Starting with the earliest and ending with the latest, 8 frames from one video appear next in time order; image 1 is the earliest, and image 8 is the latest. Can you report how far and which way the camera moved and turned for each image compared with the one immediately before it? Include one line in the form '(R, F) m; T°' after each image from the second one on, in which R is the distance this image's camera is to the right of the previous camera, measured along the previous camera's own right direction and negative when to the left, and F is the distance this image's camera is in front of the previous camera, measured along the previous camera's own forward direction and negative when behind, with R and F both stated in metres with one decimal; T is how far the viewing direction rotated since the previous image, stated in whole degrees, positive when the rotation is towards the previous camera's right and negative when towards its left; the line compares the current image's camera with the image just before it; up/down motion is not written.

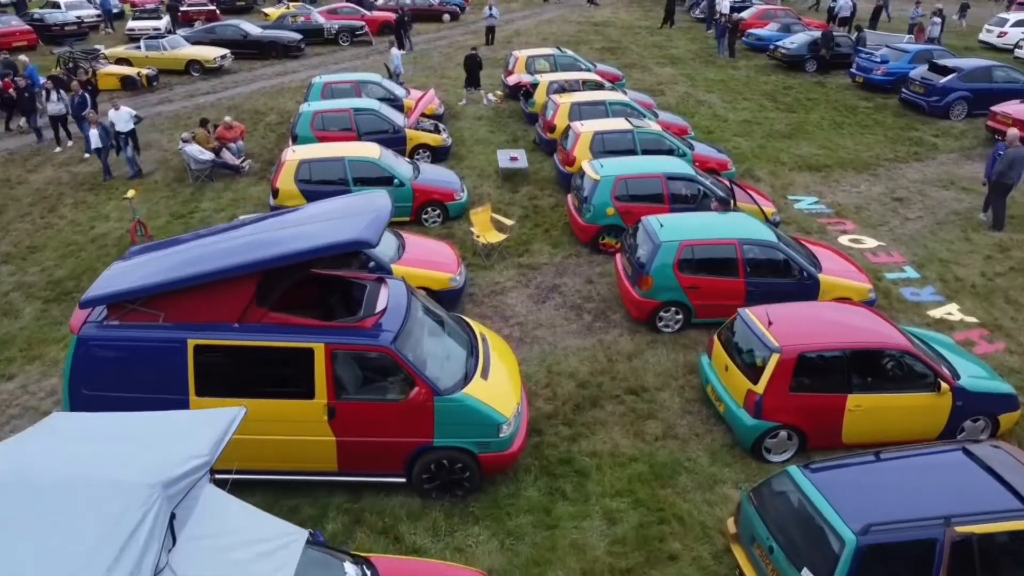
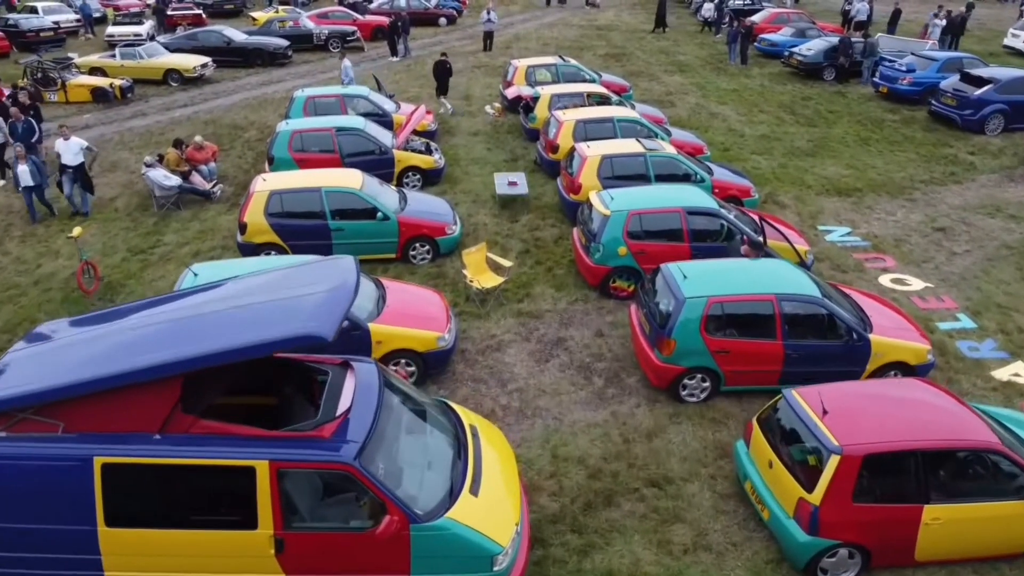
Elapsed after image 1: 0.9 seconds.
(0.0, +1.6) m; 0°
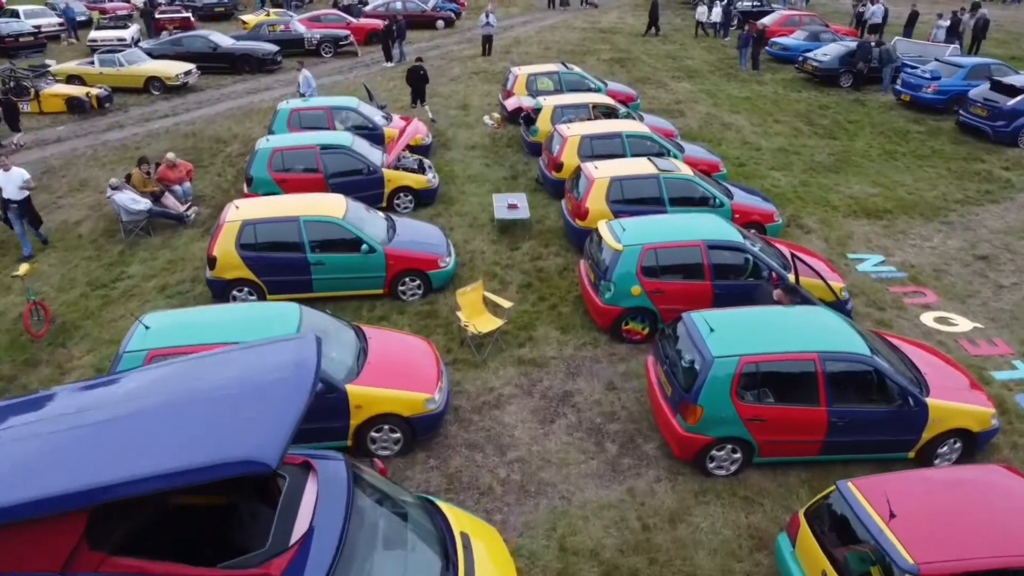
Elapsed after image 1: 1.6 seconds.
(0.0, +1.2) m; 0°
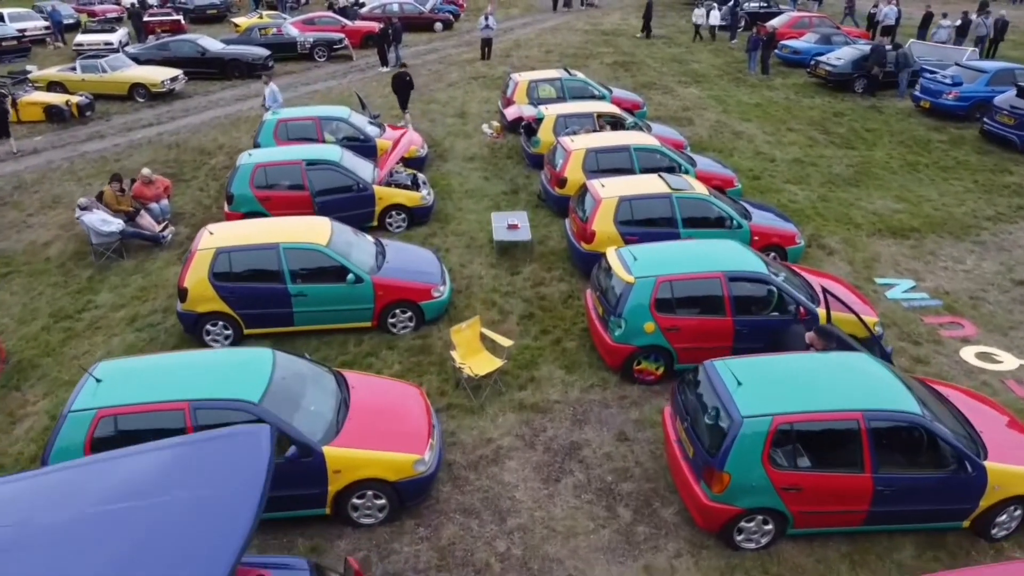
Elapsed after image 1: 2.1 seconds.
(0.0, +1.0) m; 0°
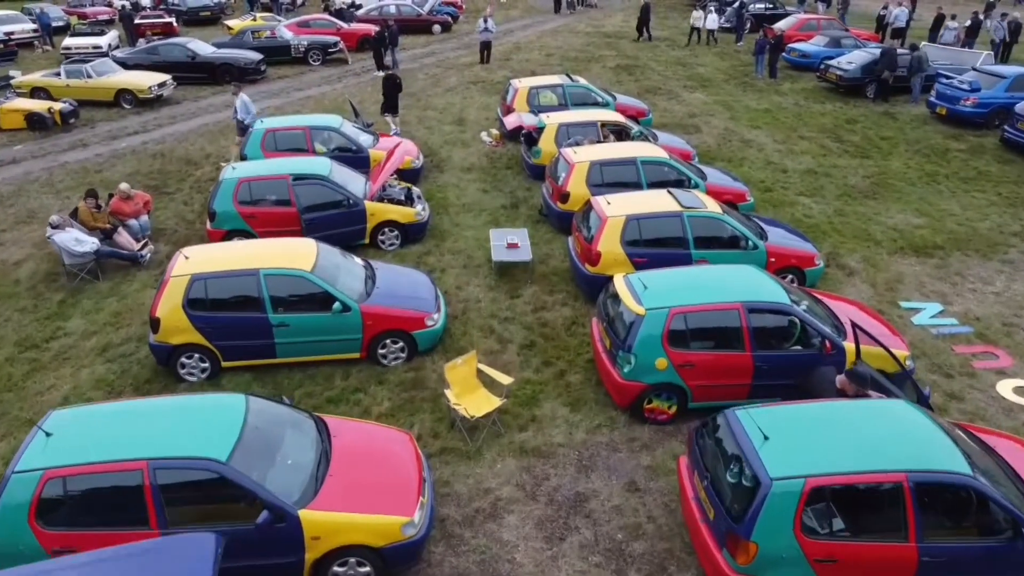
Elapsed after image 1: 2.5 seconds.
(0.0, +0.7) m; 0°
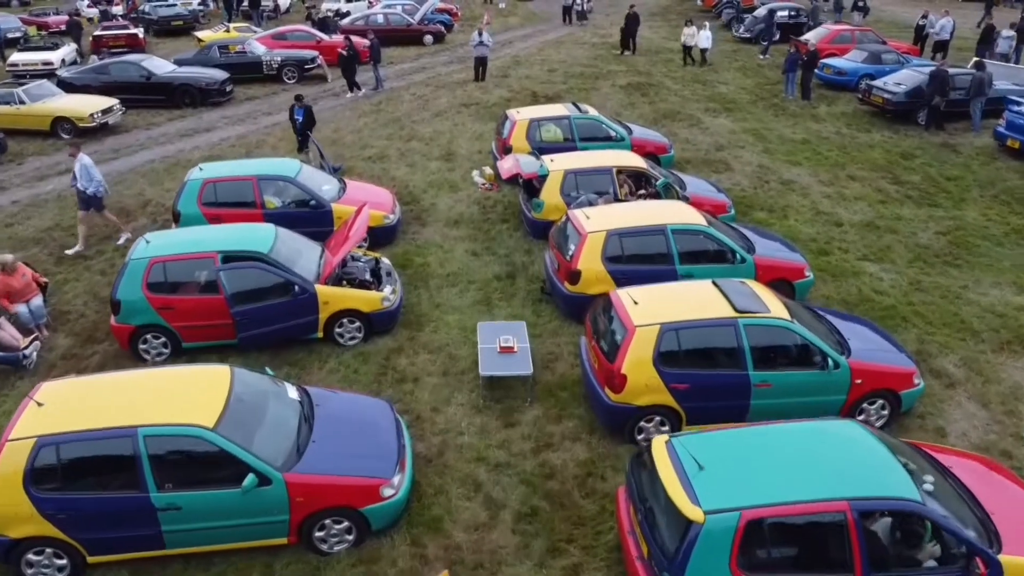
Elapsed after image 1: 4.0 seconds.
(+0.1, +2.8) m; 0°
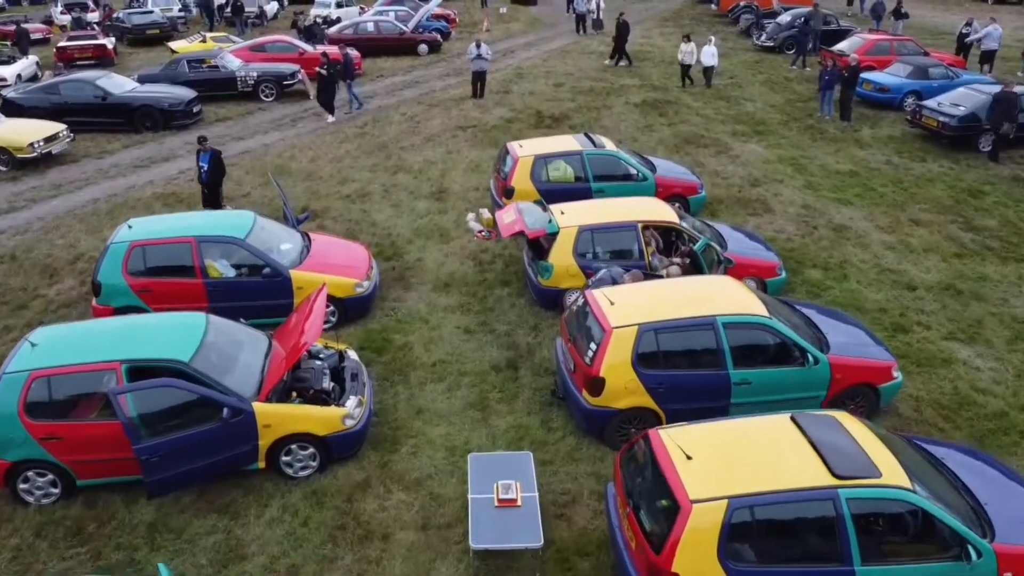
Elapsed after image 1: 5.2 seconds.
(0.0, +2.4) m; 0°
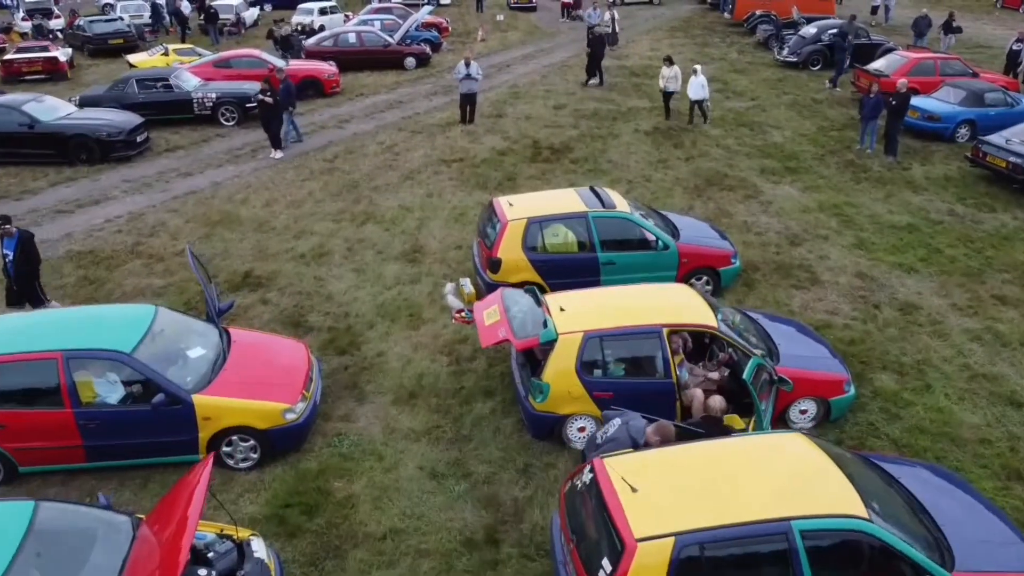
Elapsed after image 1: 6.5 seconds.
(+0.2, +2.6) m; 0°
